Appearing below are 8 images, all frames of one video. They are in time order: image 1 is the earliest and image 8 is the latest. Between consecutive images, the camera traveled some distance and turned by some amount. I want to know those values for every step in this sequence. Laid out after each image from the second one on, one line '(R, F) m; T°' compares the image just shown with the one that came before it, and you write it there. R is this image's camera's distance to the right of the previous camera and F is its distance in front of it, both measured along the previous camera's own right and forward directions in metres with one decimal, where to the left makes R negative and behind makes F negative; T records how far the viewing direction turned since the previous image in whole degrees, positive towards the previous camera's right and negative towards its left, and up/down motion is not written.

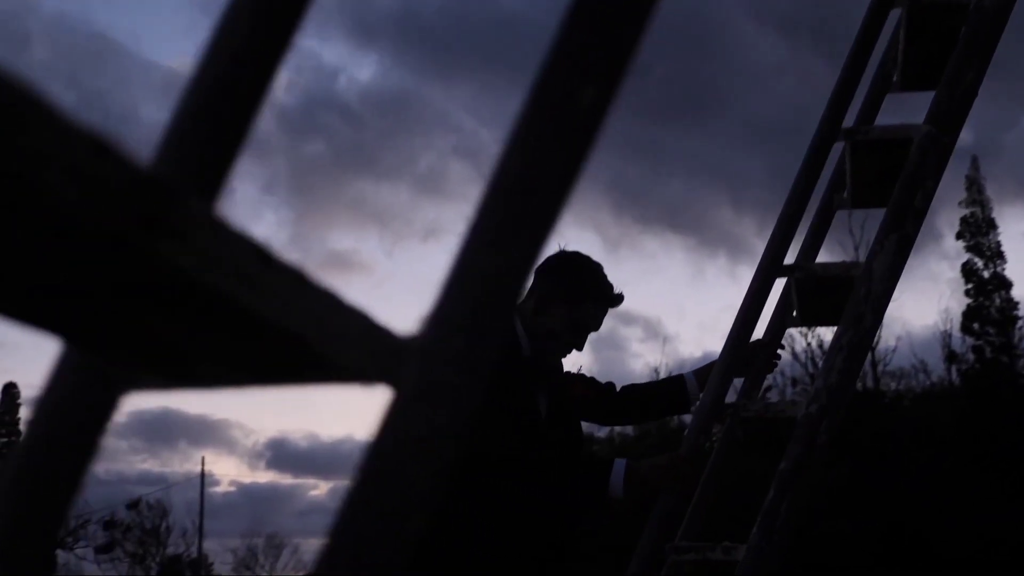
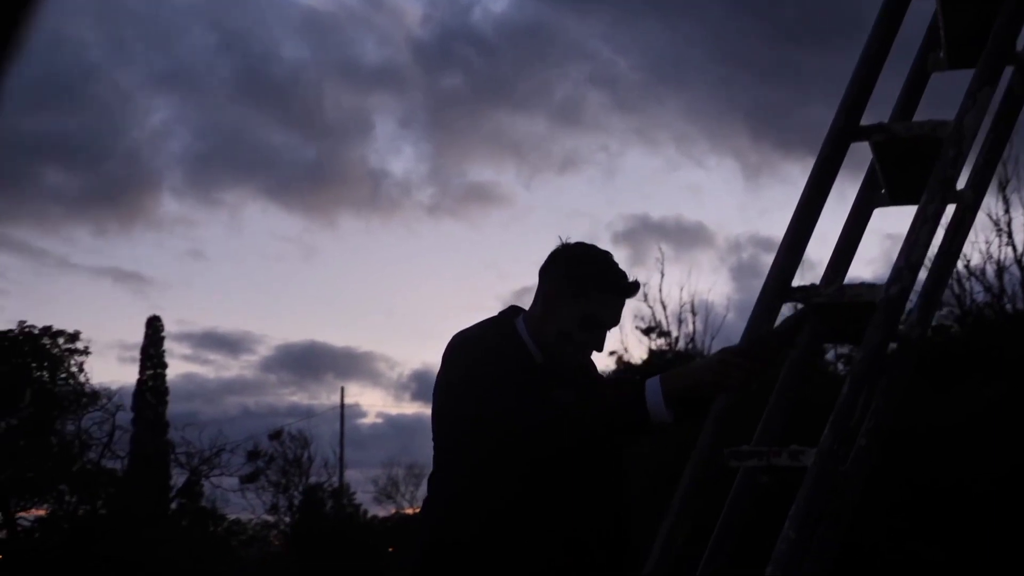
(+0.4, +0.7) m; -5°
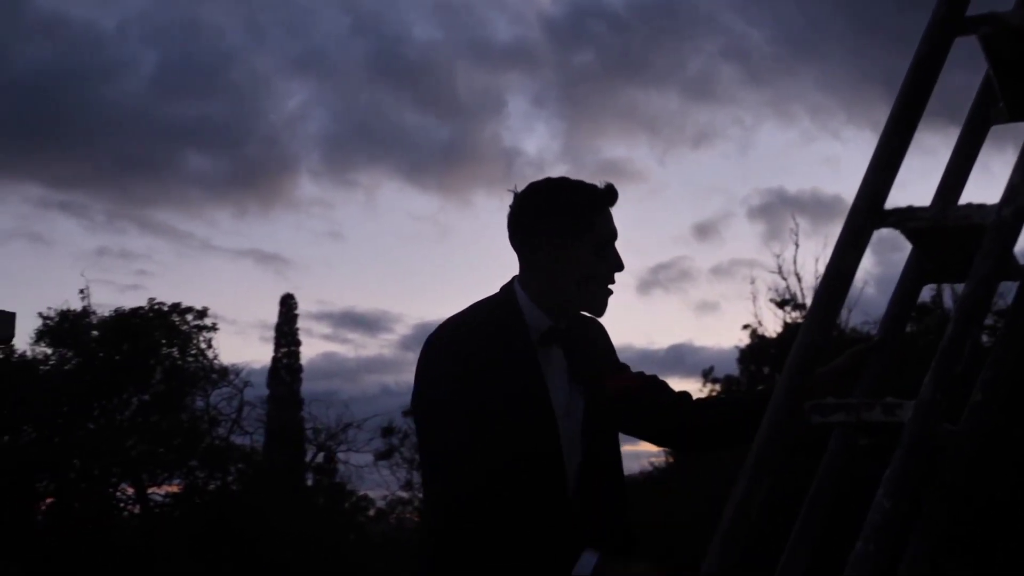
(+0.3, +0.7) m; -5°
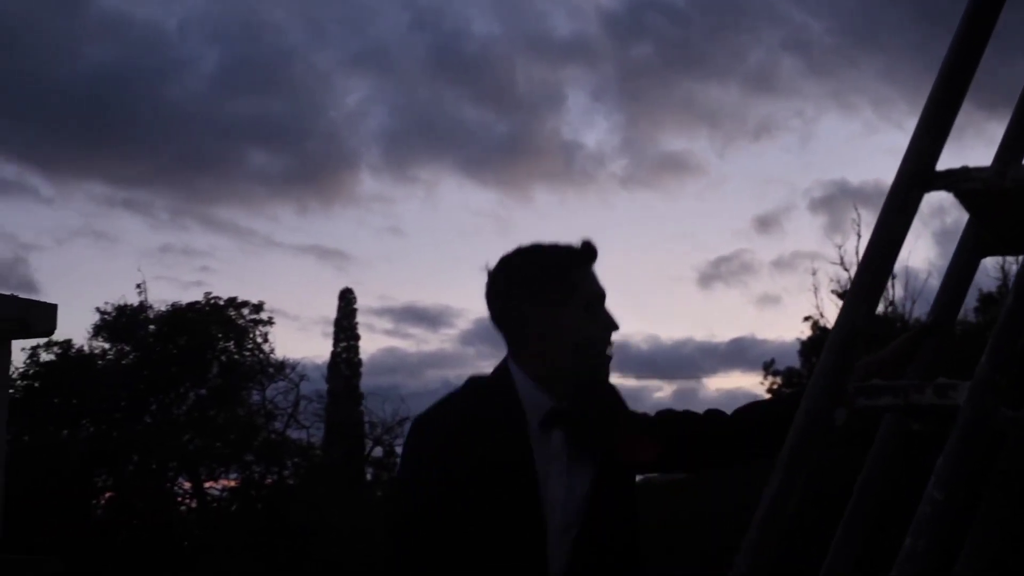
(+0.1, +0.4) m; -2°
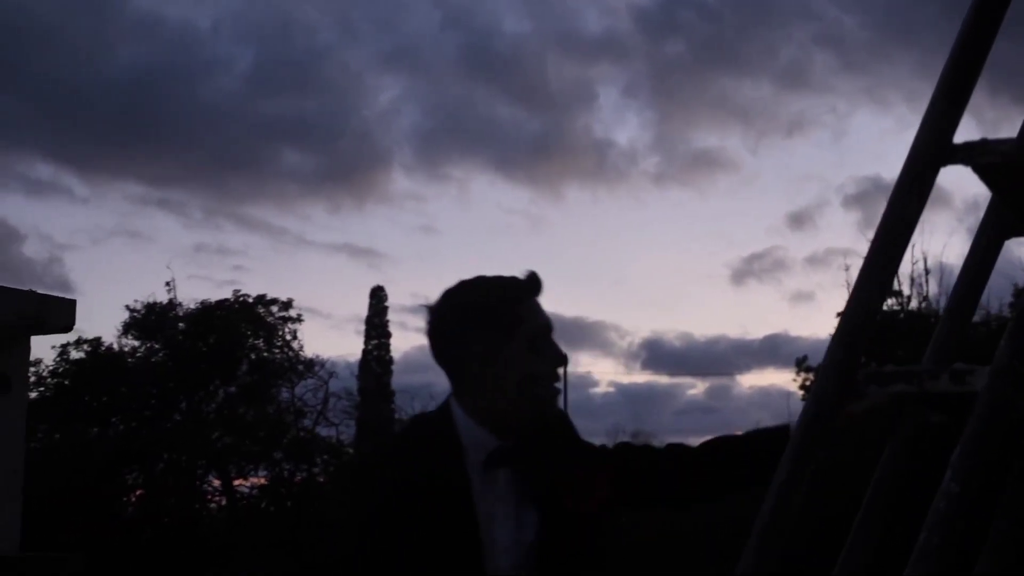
(+0.1, +0.2) m; -1°
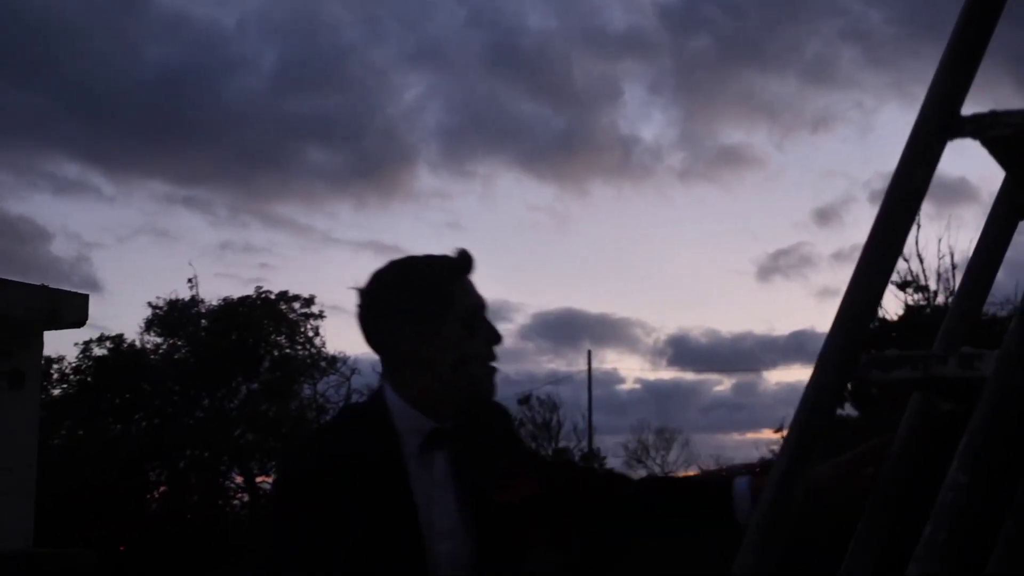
(+0.1, +0.2) m; -1°
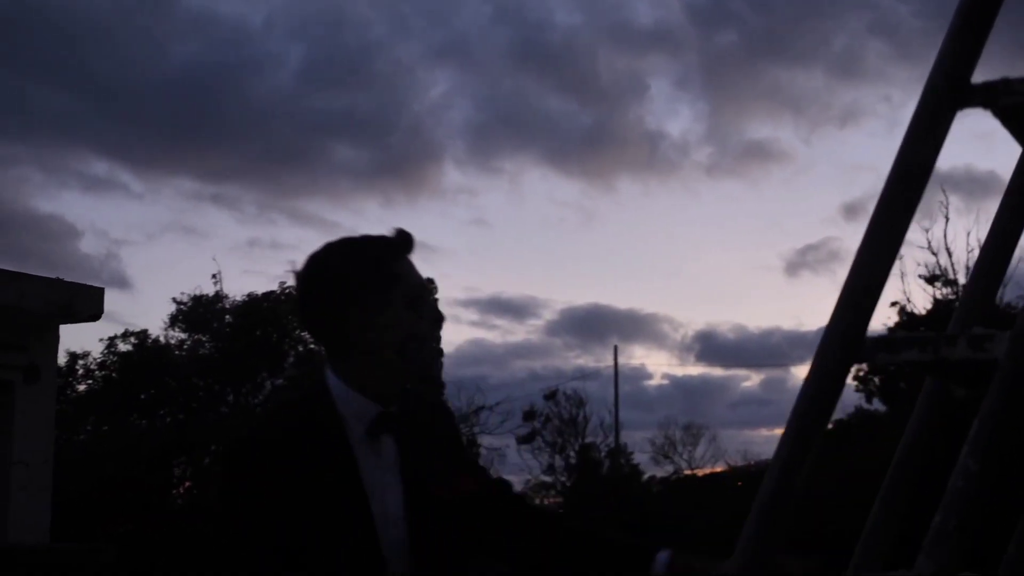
(+0.1, +0.2) m; -1°
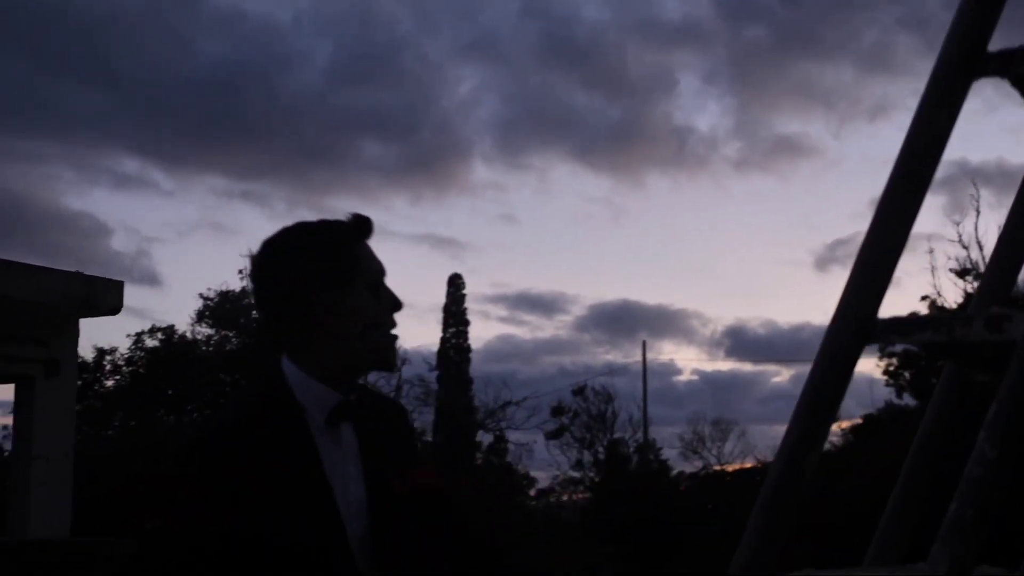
(+0.1, +0.1) m; -1°
